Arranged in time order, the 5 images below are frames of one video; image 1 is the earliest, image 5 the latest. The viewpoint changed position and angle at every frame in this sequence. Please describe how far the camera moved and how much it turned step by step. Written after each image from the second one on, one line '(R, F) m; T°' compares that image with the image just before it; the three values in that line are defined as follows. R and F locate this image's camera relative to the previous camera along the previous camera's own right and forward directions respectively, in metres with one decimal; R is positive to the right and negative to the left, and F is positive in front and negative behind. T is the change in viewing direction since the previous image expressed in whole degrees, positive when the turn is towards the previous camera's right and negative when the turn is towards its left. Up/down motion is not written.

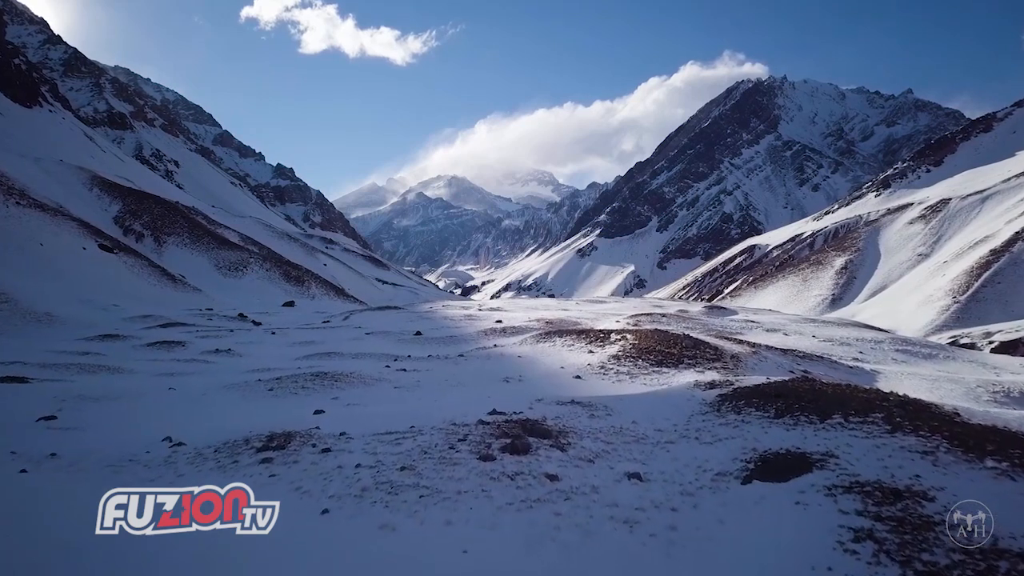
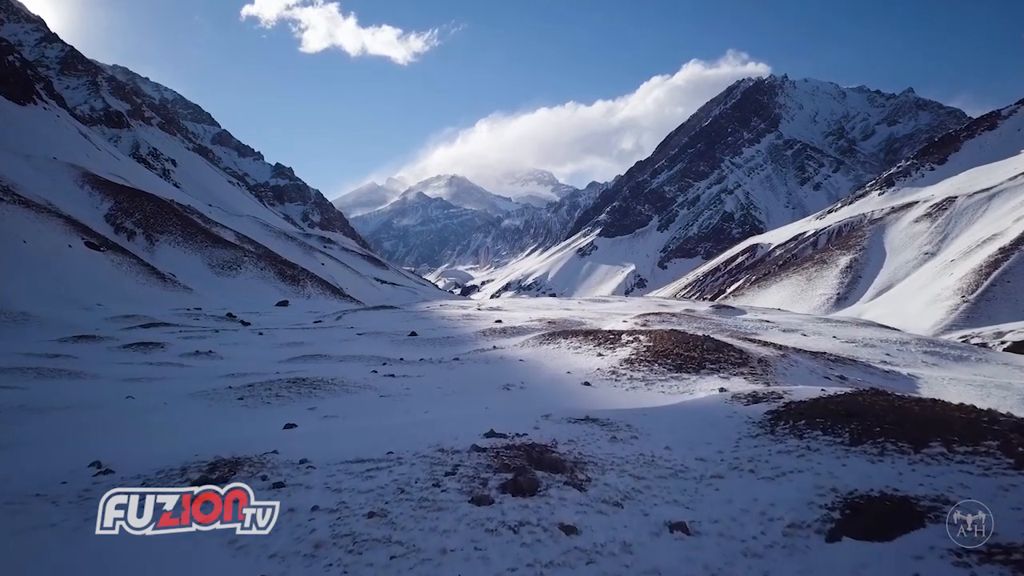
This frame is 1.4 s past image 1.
(0.0, +2.0) m; 0°
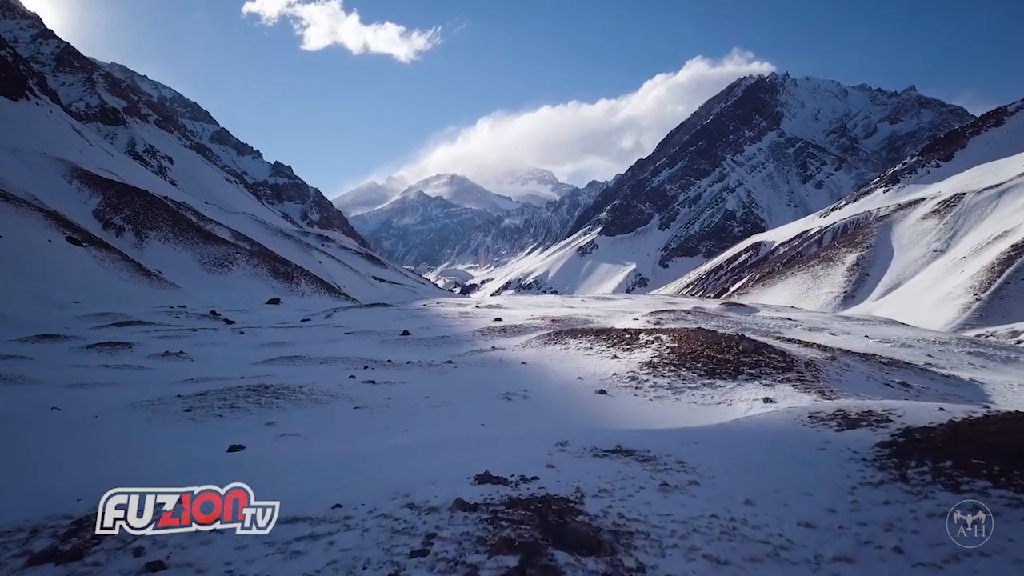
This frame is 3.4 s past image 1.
(0.0, +2.6) m; 0°
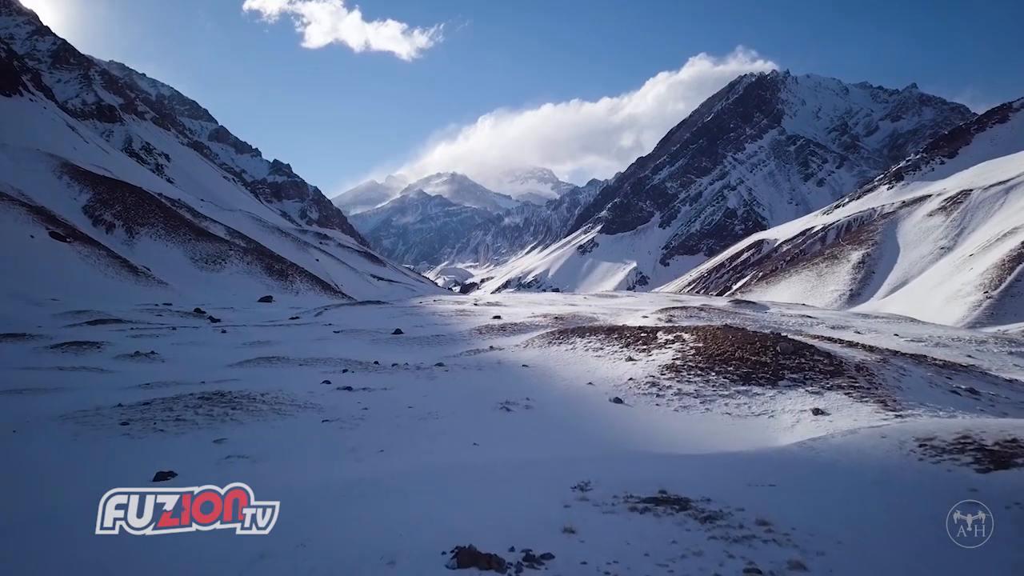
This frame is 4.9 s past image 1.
(0.0, +2.1) m; 0°
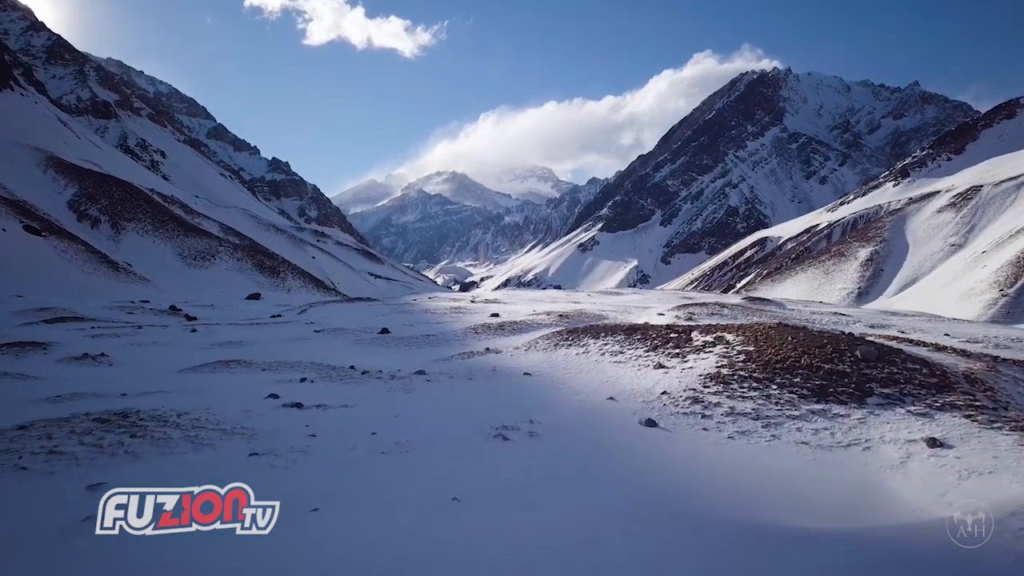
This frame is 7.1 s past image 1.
(0.0, +2.9) m; 0°
